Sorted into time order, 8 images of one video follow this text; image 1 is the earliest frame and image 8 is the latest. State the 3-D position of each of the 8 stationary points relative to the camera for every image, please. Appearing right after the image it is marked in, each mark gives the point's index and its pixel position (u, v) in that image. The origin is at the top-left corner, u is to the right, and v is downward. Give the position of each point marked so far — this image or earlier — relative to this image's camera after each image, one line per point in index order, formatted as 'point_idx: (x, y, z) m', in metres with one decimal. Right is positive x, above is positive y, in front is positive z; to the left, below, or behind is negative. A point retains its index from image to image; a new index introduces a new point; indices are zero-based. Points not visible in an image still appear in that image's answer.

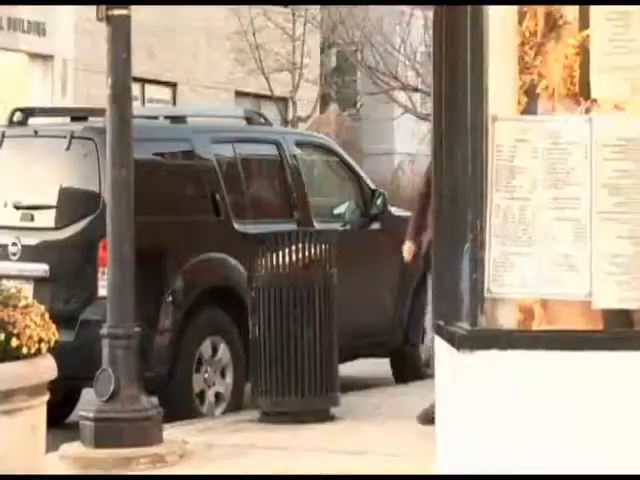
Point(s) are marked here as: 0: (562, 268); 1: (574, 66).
0: (+0.5, -0.1, +3.8) m
1: (+0.5, +0.4, +3.8) m
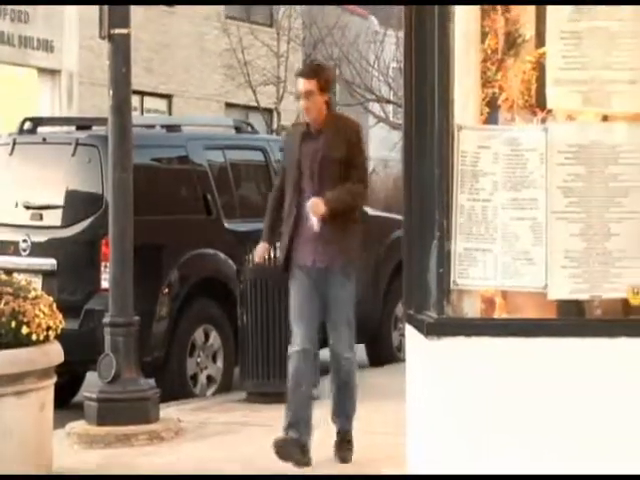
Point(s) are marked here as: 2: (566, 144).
0: (+0.5, 0.0, +4.2) m
1: (+0.5, +0.4, +4.2) m
2: (+0.6, +0.2, +4.2) m
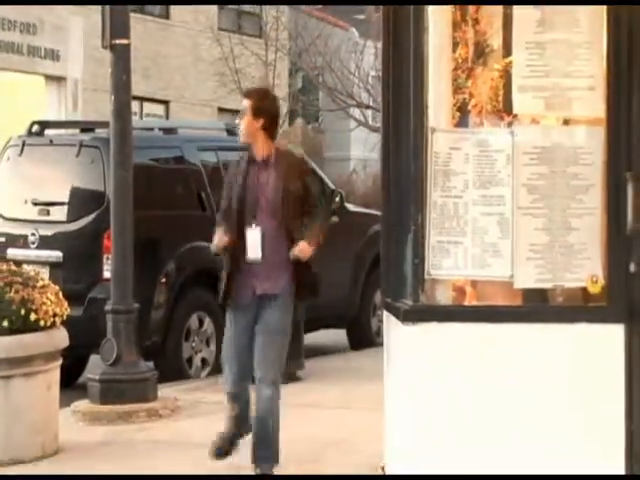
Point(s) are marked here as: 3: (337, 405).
0: (+0.4, 0.0, +4.6) m
1: (+0.5, +0.4, +4.6) m
2: (+0.5, +0.2, +4.5) m
3: (+0.1, -0.7, +7.5) m
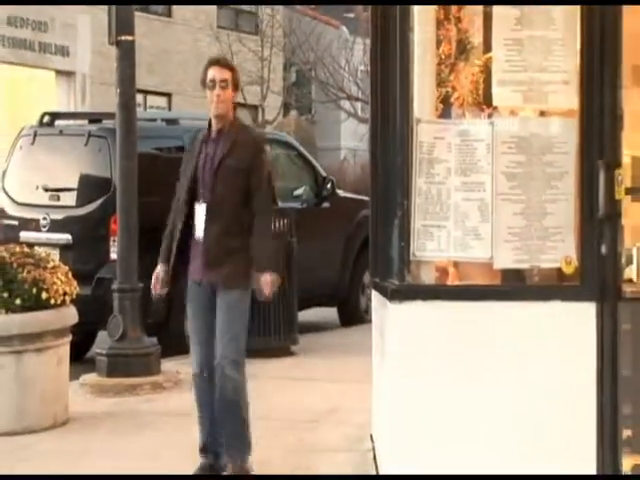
0: (+0.4, 0.0, +4.9) m
1: (+0.4, +0.4, +4.9) m
2: (+0.5, +0.3, +4.9) m
3: (0.0, -0.6, +7.9) m
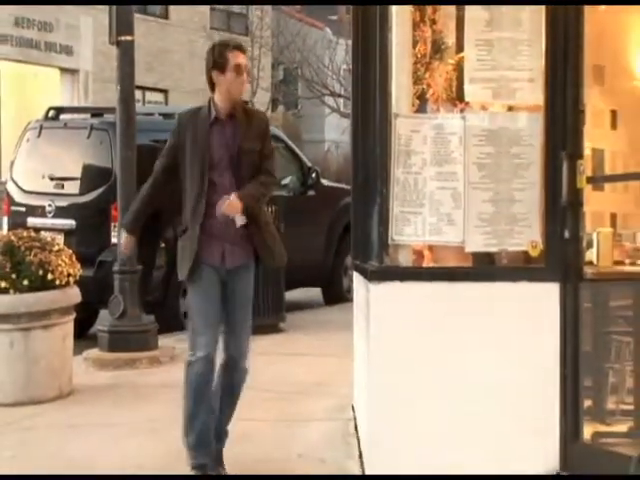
0: (+0.4, +0.1, +5.3) m
1: (+0.4, +0.5, +5.4) m
2: (+0.5, +0.3, +5.3) m
3: (0.0, -0.5, +8.3) m
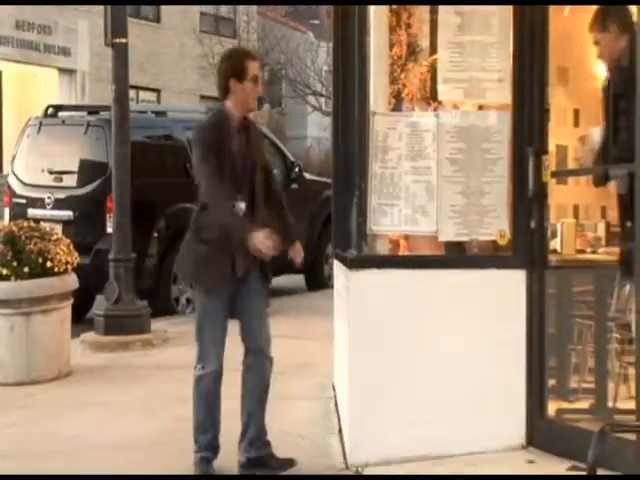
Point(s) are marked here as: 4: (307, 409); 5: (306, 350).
0: (+0.3, +0.1, +5.7) m
1: (+0.3, +0.5, +5.7) m
2: (+0.4, +0.4, +5.7) m
3: (-0.1, -0.5, +8.7) m
4: (-0.1, -0.6, +6.4) m
5: (-0.1, -0.5, +7.8) m
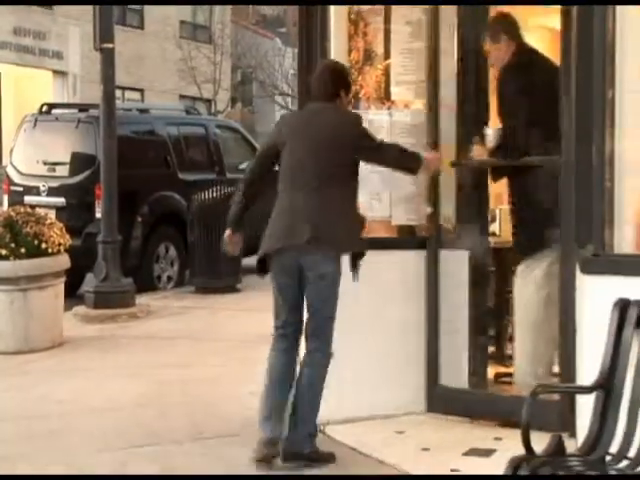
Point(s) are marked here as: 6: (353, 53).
0: (+0.2, +0.1, +6.4) m
1: (+0.2, +0.6, +6.5) m
2: (+0.3, +0.4, +6.4) m
3: (-0.3, -0.4, +9.4) m
4: (-0.2, -0.5, +7.1) m
5: (-0.2, -0.4, +8.5) m
6: (+0.1, +0.7, +6.5) m
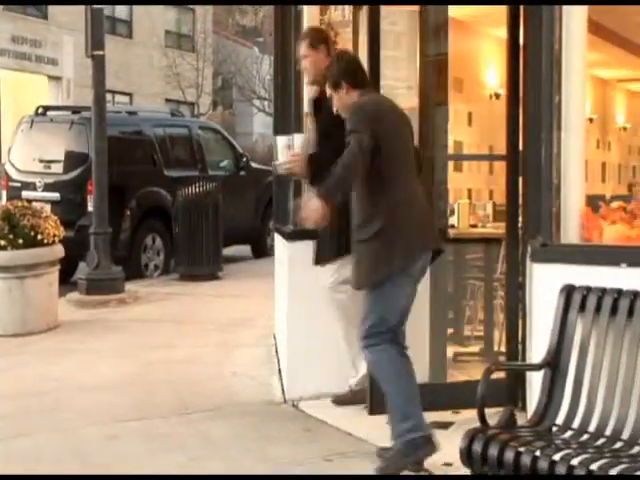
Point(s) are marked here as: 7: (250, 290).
0: (+0.1, +0.2, +7.0) m
1: (+0.1, +0.6, +7.0) m
2: (+0.2, +0.4, +7.0) m
3: (-0.5, -0.3, +10.0) m
4: (-0.3, -0.5, +7.7) m
5: (-0.4, -0.4, +9.1) m
6: (0.0, +0.7, +7.1) m
7: (-0.5, -0.3, +11.3) m
